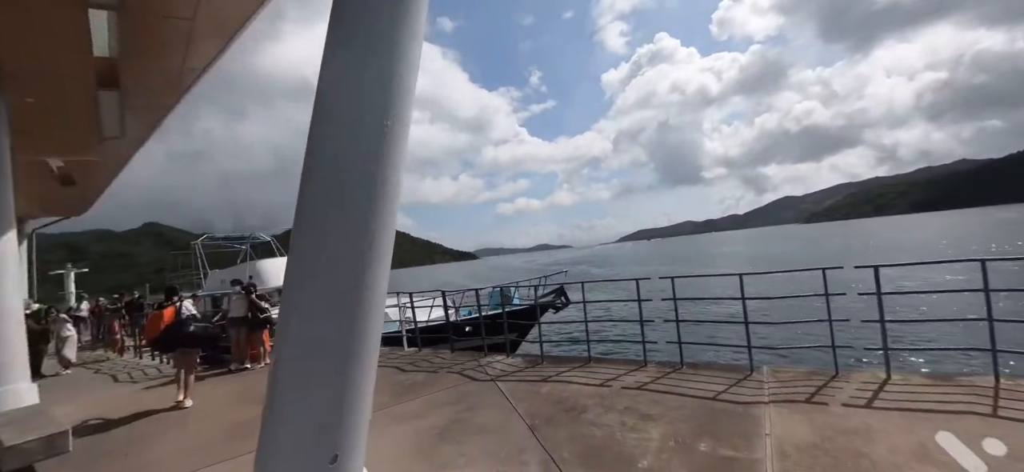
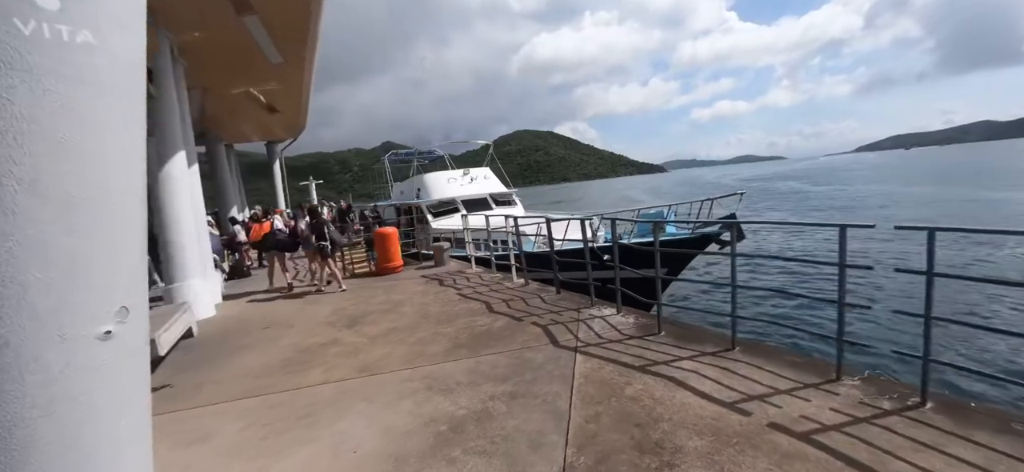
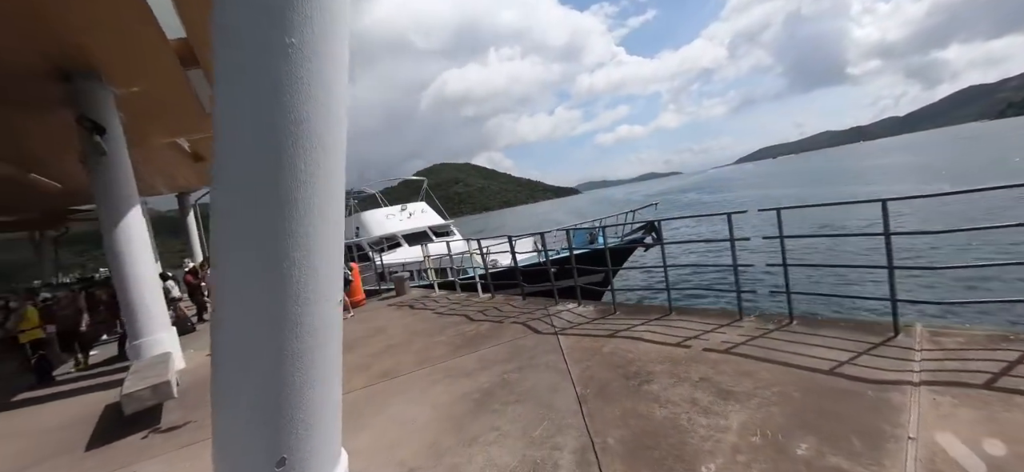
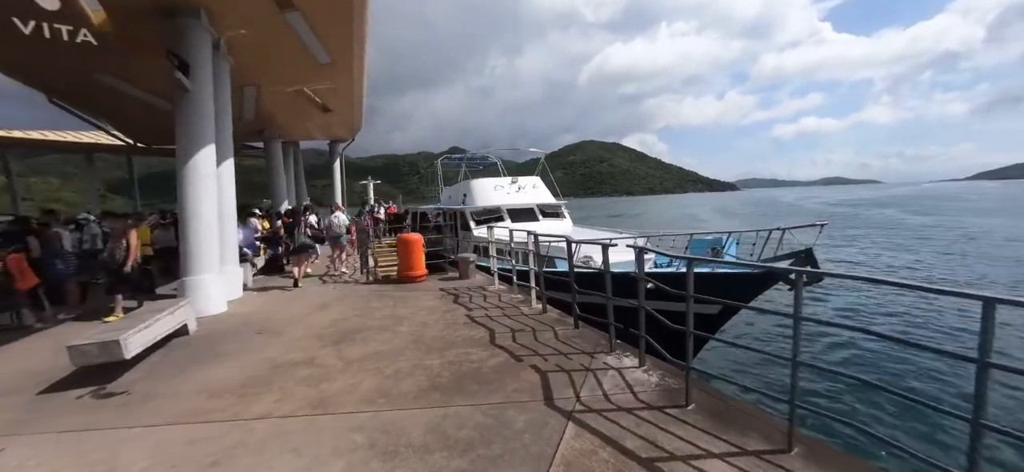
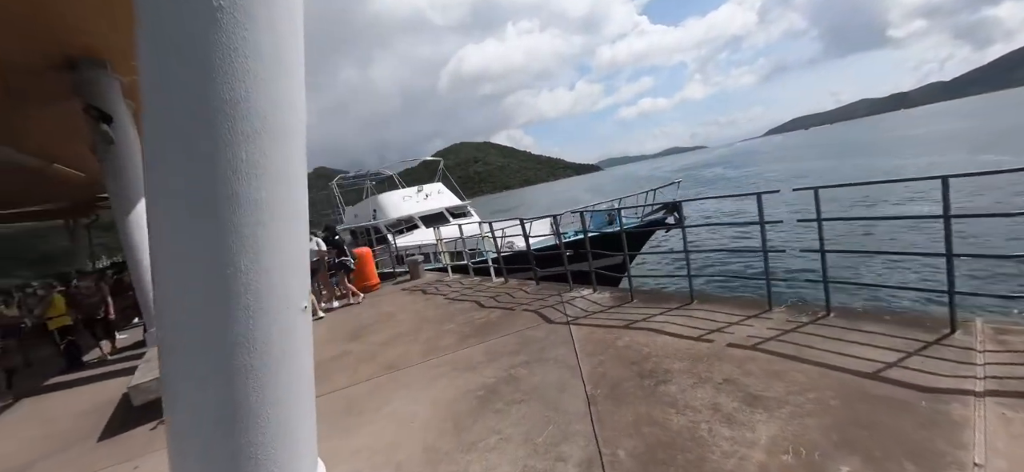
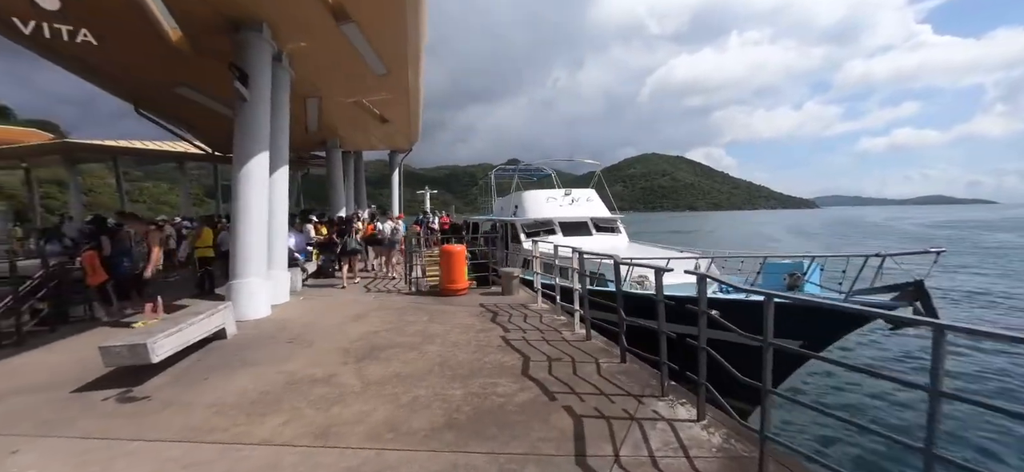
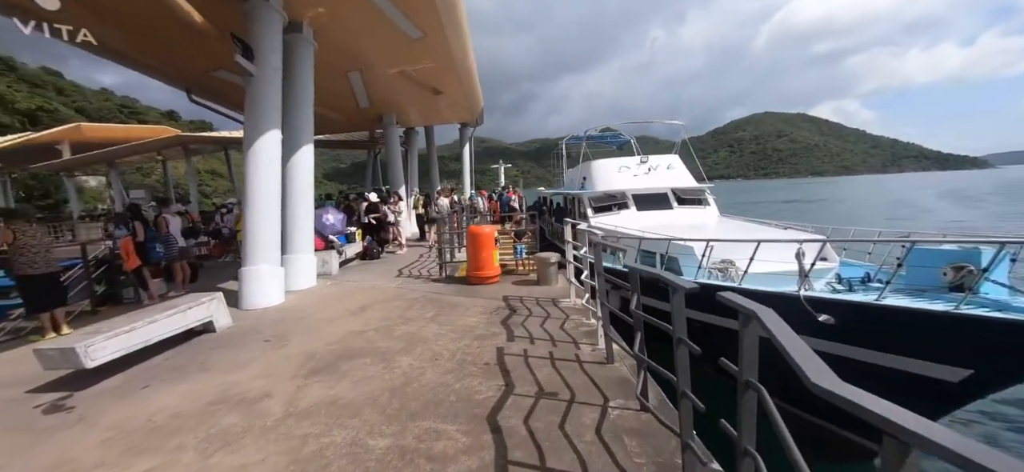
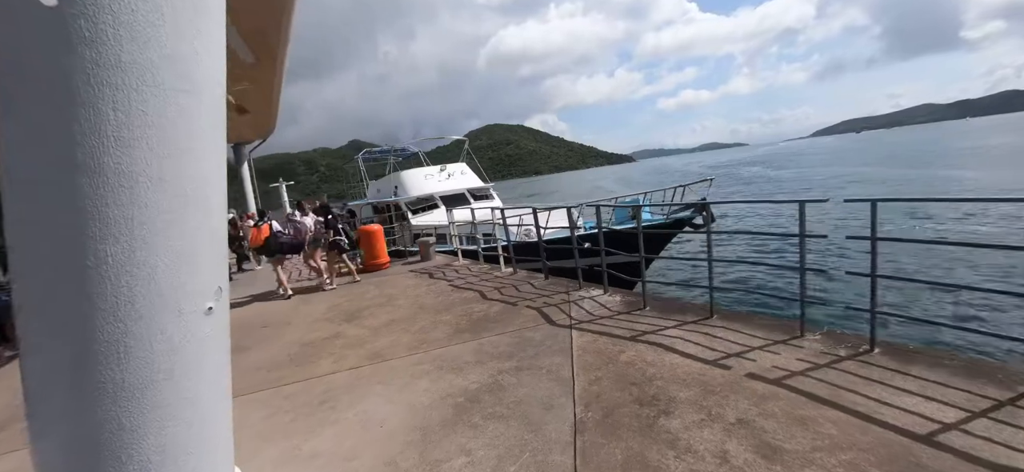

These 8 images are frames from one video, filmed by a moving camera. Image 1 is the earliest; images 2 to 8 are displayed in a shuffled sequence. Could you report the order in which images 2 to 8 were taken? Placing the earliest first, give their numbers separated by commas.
3, 5, 8, 2, 4, 6, 7
